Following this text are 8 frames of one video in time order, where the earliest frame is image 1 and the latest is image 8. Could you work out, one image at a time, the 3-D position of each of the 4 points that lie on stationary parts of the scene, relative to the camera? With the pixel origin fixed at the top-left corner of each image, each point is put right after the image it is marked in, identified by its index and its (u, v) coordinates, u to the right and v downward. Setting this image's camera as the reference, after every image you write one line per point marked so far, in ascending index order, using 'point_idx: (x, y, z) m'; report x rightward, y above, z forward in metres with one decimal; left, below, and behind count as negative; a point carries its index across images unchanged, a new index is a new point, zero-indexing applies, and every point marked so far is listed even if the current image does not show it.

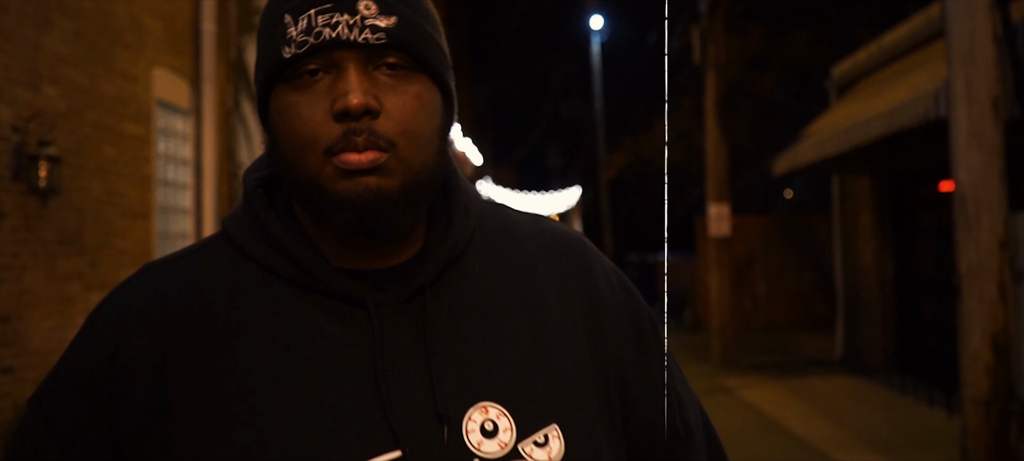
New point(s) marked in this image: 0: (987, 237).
0: (+2.8, 0.0, +5.7) m
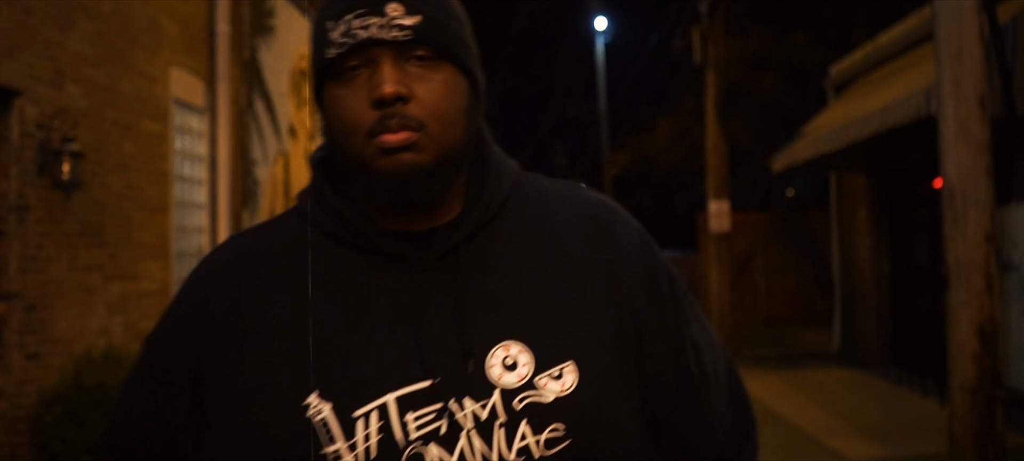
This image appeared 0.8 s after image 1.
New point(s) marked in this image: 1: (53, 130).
0: (+2.8, 0.0, +5.9) m
1: (-2.7, +0.6, +5.8) m
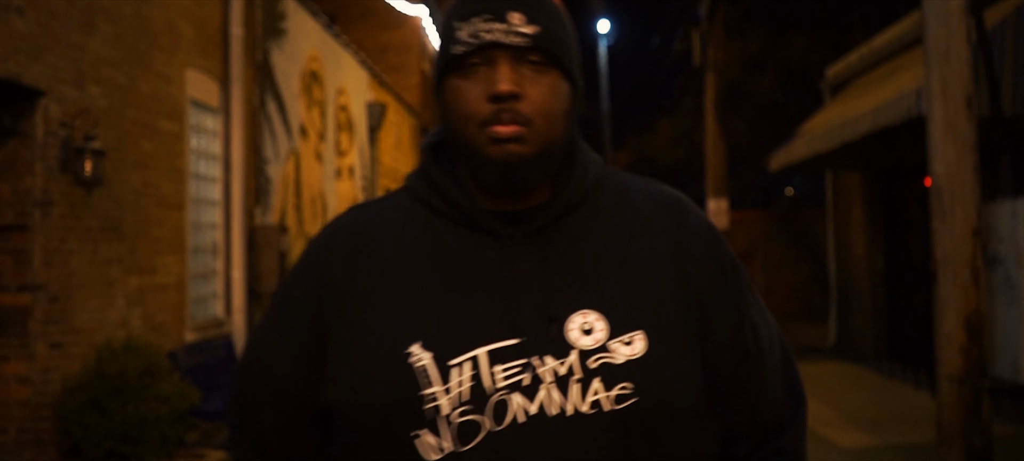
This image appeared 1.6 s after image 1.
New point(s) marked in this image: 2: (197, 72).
0: (+2.8, 0.0, +6.1) m
1: (-2.7, +0.6, +6.0) m
2: (-2.4, +1.2, +7.3) m
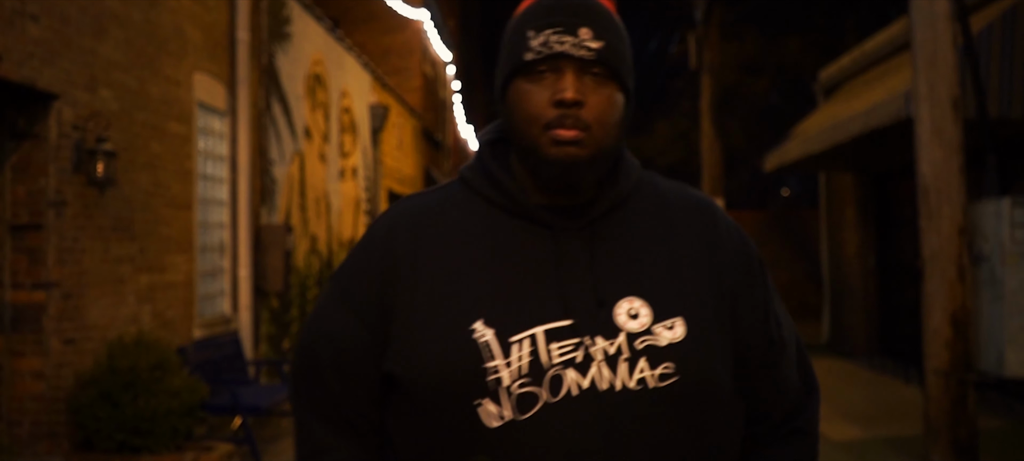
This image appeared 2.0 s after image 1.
0: (+2.8, 0.0, +6.3) m
1: (-2.7, +0.6, +6.2) m
2: (-2.4, +1.2, +7.5) m
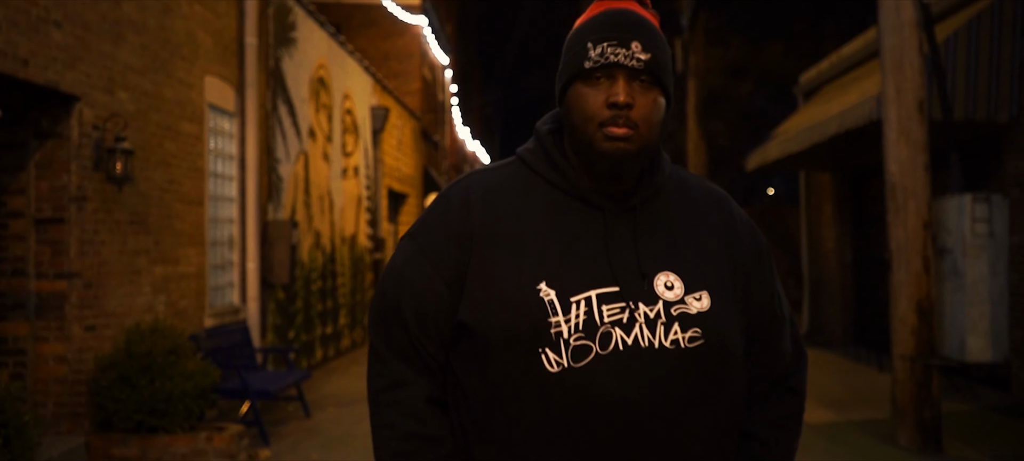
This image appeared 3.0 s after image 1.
0: (+2.8, +0.1, +6.7) m
1: (-2.8, +0.7, +6.6) m
2: (-2.4, +1.2, +8.0) m
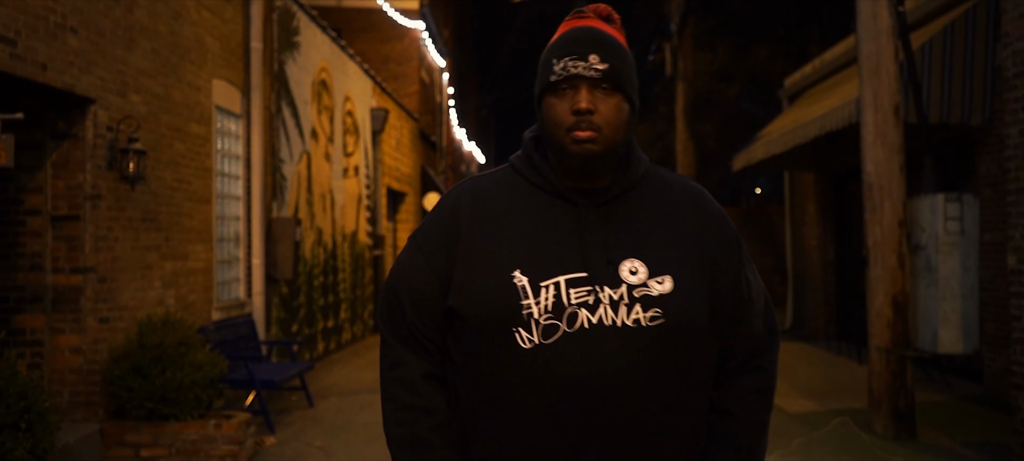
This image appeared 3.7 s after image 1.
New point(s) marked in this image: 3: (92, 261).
0: (+2.7, +0.1, +7.1) m
1: (-2.8, +0.7, +7.0) m
2: (-2.5, +1.3, +8.3) m
3: (-2.9, -0.2, +6.7) m
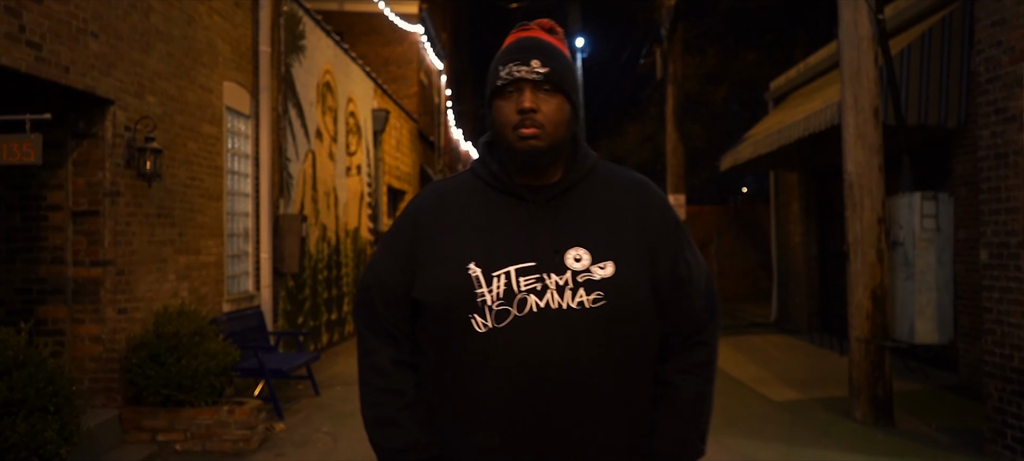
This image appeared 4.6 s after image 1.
0: (+2.7, +0.1, +7.5) m
1: (-2.8, +0.7, +7.3) m
2: (-2.5, +1.3, +8.6) m
3: (-2.9, -0.2, +7.1) m
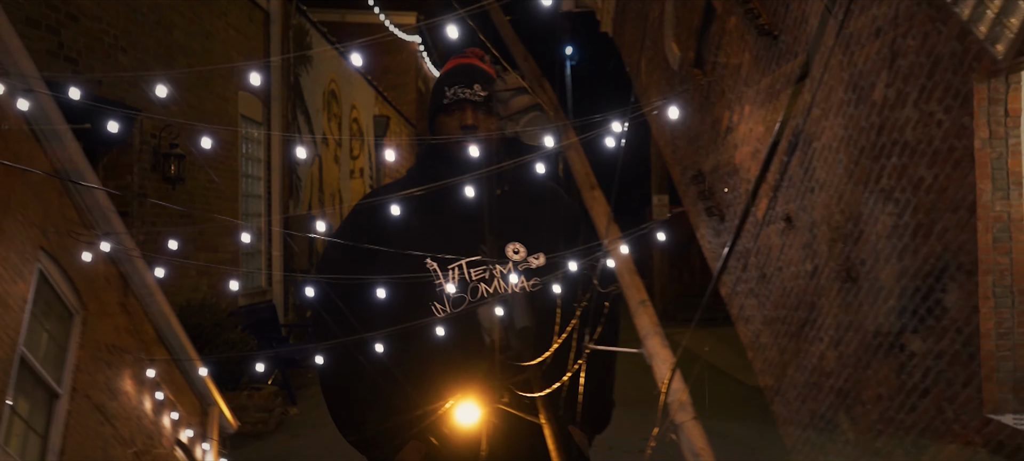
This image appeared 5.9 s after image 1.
0: (+2.7, +0.1, +8.1) m
1: (-2.8, +0.7, +7.9) m
2: (-2.5, +1.3, +9.2) m
3: (-2.9, -0.2, +7.7) m
